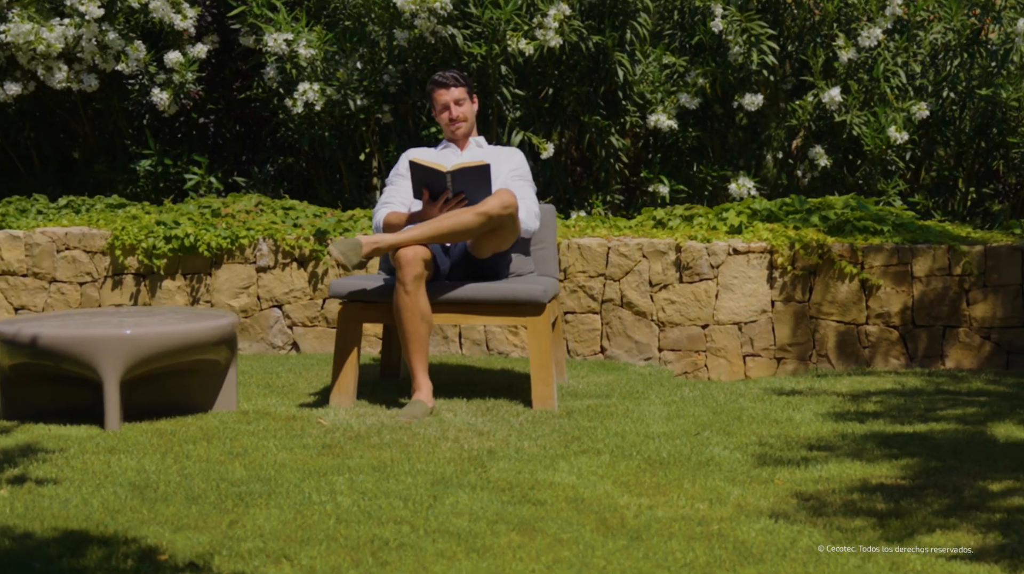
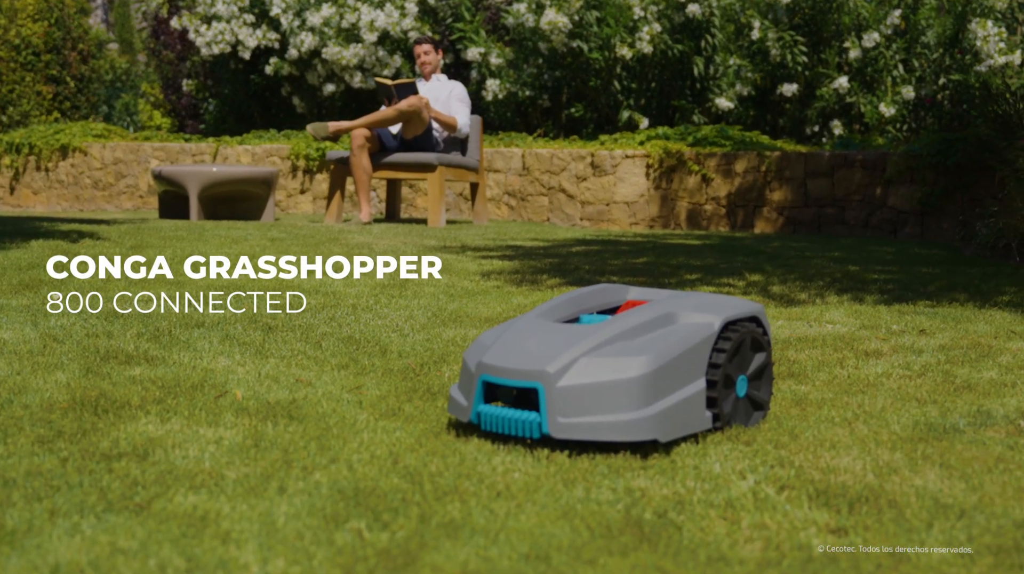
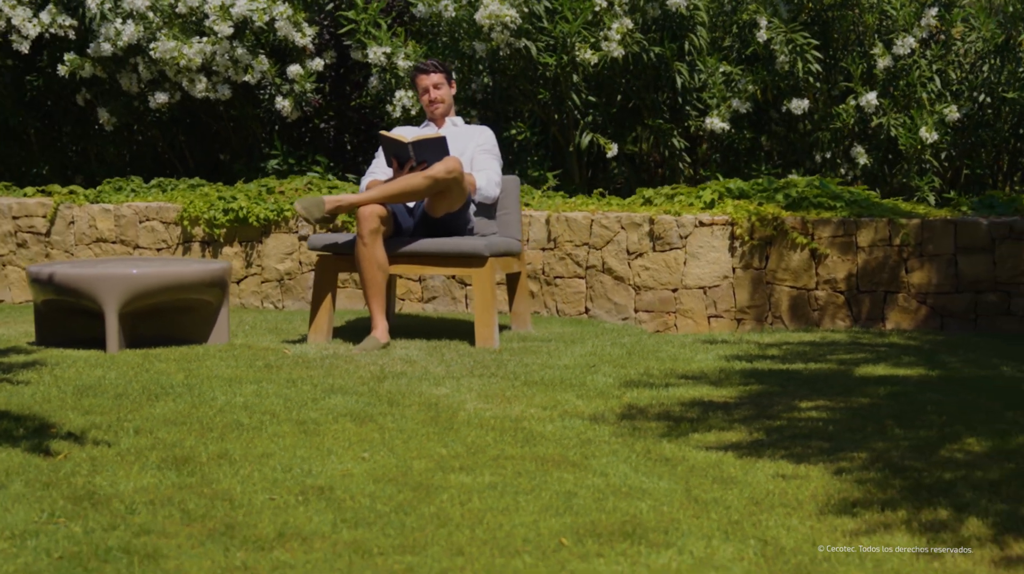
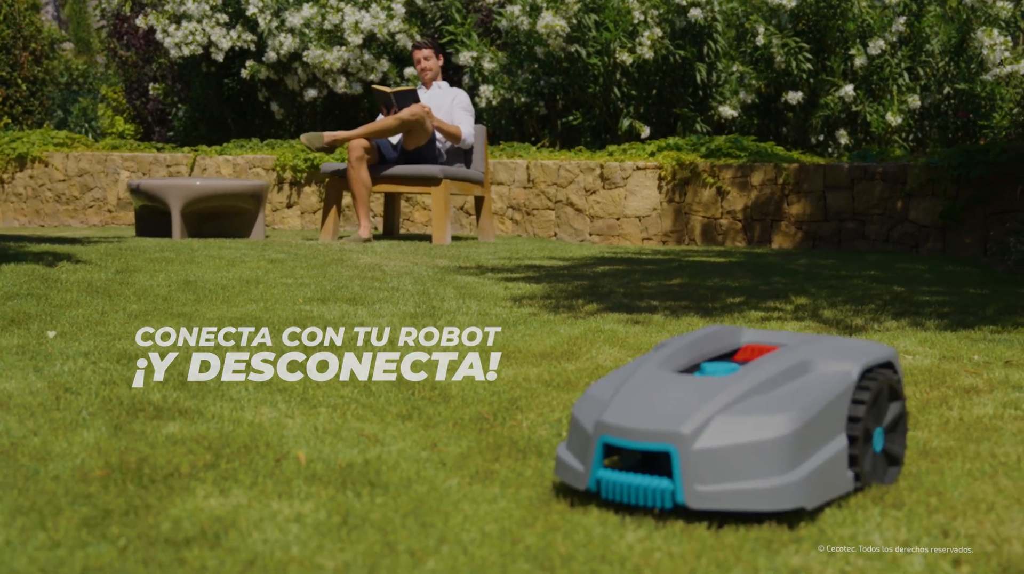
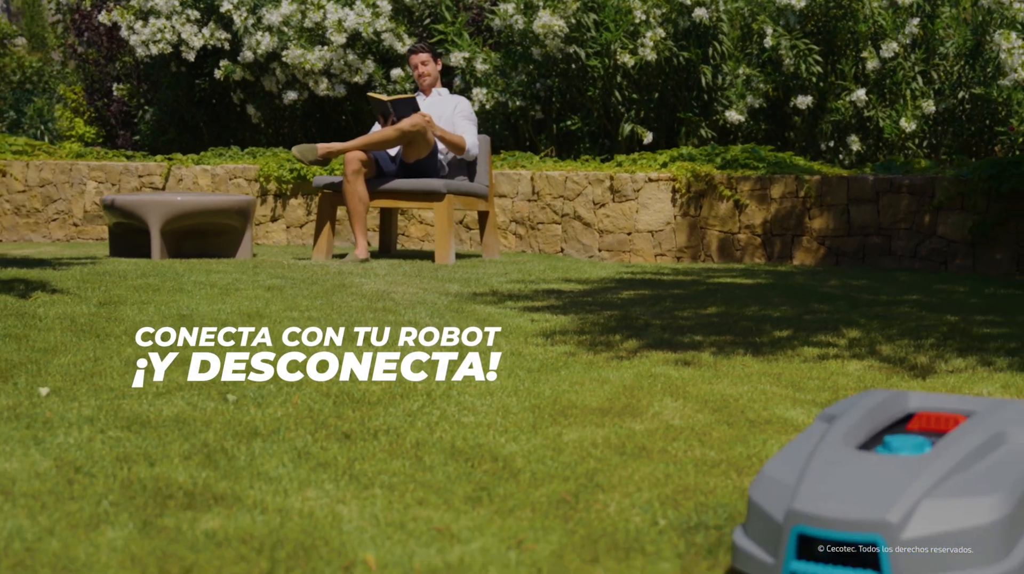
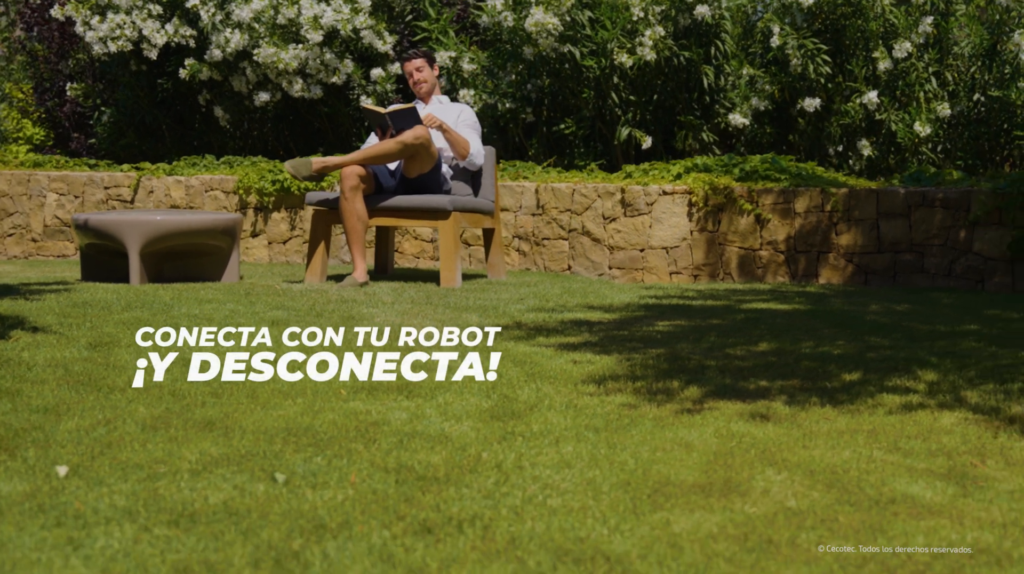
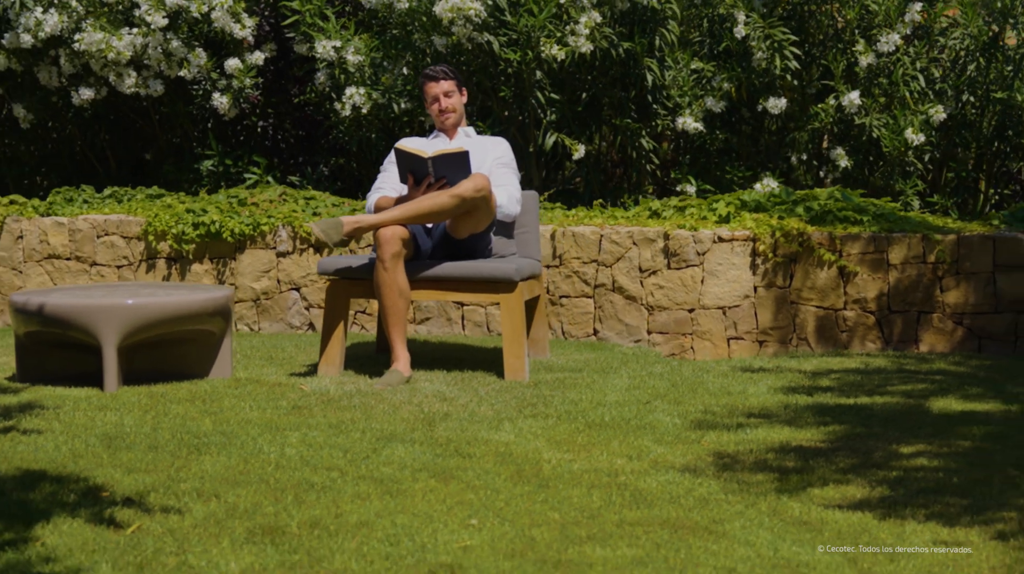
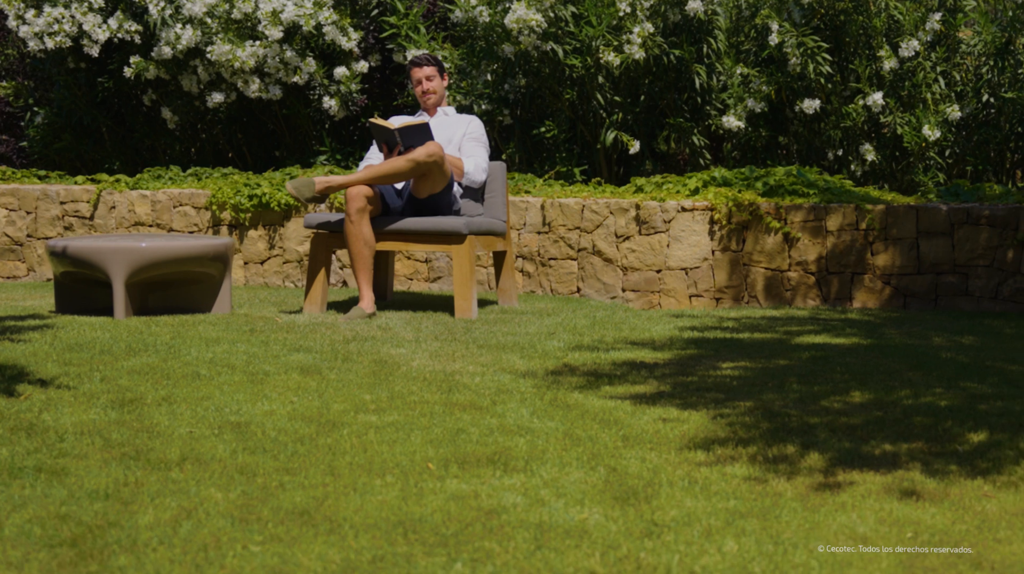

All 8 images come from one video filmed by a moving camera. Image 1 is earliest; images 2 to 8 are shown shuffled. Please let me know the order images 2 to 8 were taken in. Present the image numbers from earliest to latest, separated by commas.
7, 3, 8, 6, 5, 4, 2
